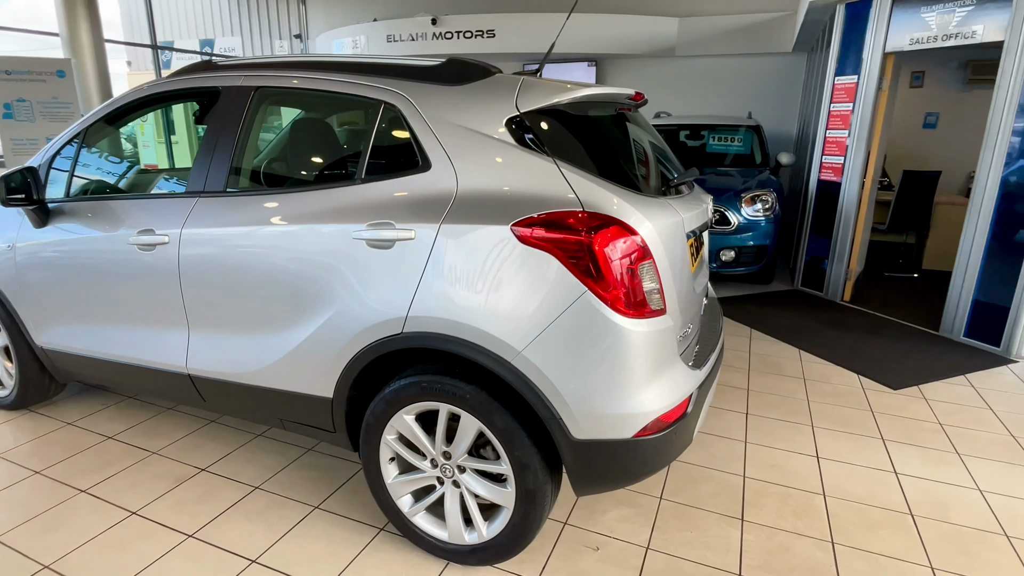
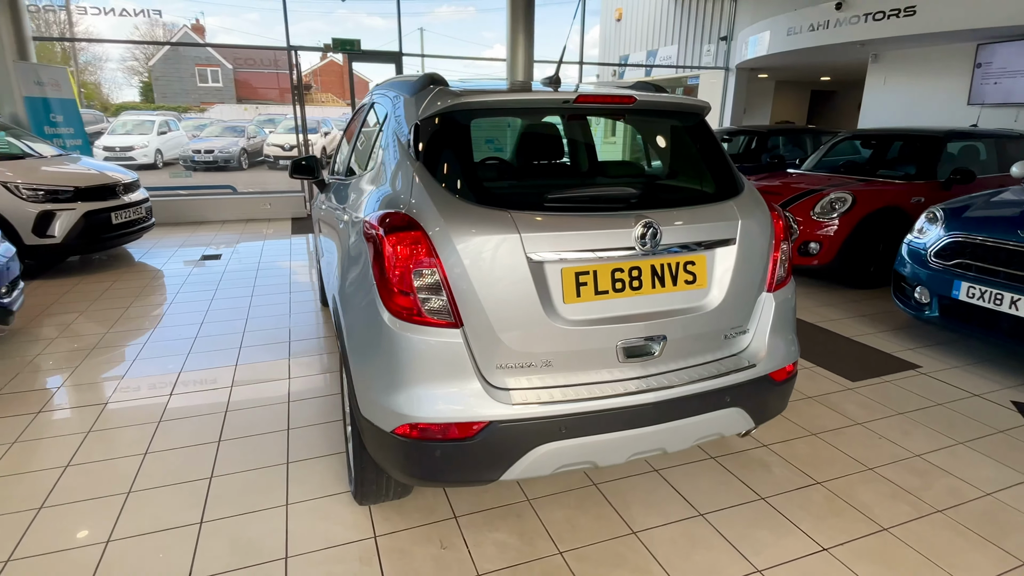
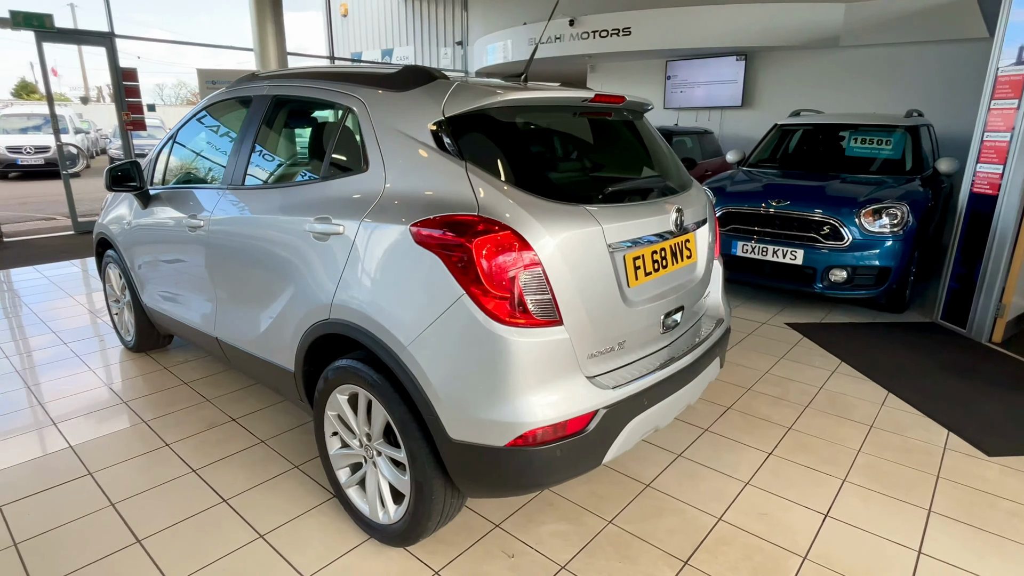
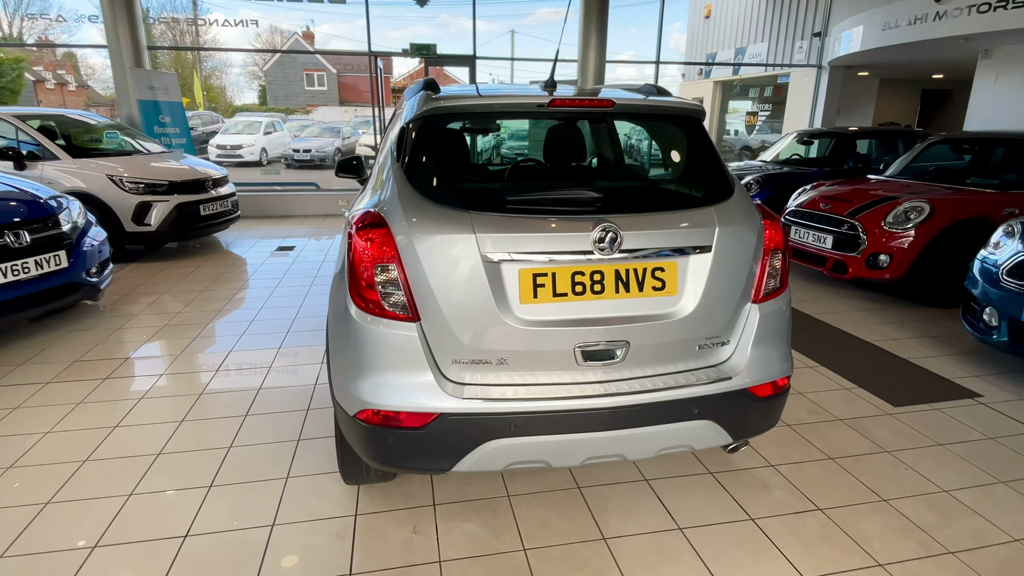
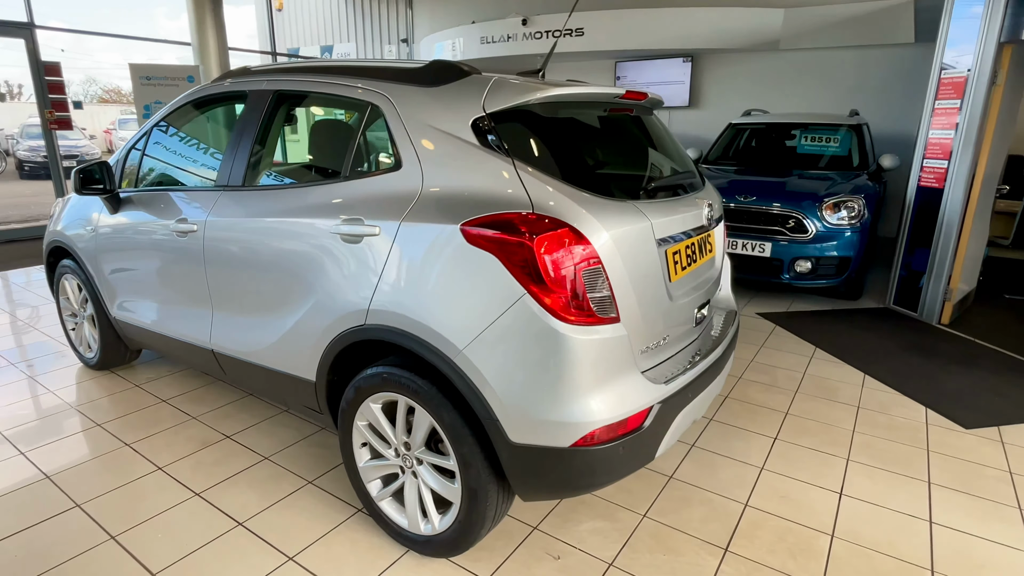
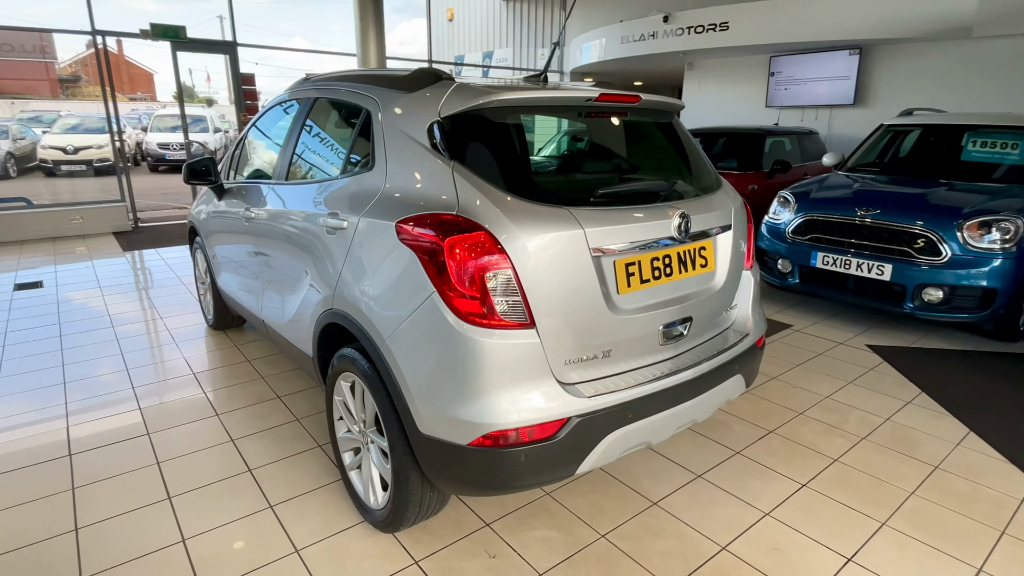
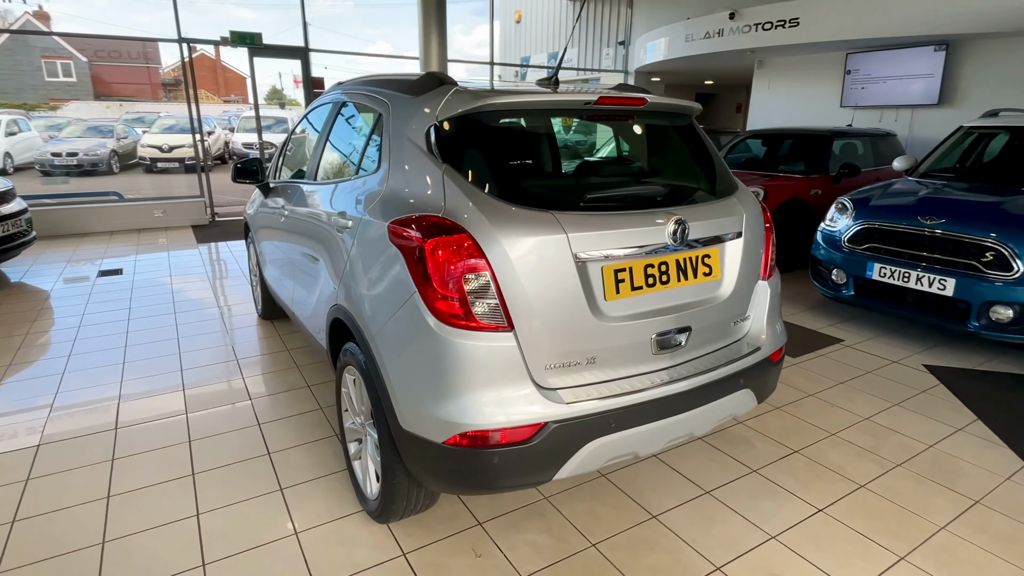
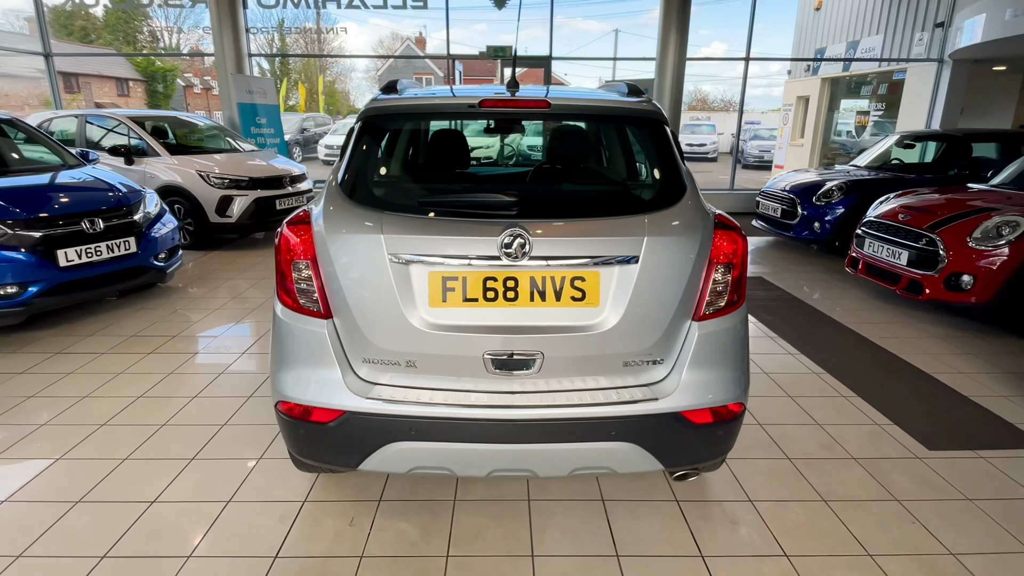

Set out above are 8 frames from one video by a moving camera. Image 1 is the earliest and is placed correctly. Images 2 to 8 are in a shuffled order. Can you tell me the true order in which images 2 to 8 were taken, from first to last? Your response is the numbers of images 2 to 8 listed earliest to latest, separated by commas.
5, 3, 6, 7, 2, 4, 8
